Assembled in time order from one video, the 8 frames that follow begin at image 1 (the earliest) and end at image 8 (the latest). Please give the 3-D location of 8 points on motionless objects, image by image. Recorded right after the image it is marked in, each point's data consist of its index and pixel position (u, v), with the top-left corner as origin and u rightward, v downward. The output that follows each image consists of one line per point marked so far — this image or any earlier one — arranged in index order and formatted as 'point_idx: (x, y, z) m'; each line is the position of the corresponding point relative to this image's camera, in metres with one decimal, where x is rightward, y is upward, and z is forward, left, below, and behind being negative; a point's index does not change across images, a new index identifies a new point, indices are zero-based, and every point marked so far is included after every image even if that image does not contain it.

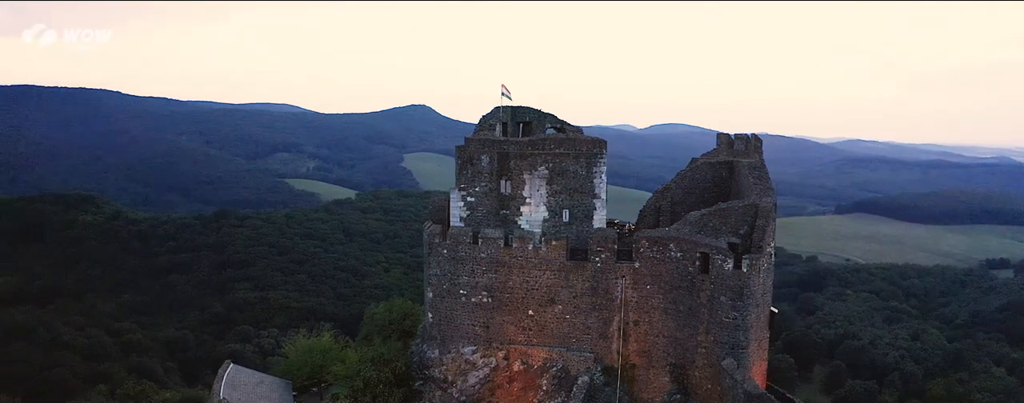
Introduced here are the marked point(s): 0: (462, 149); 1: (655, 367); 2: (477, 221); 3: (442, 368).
0: (-1.0, +1.1, +14.9) m
1: (+2.7, -3.1, +13.7) m
2: (-0.7, -0.4, +14.8) m
3: (-1.4, -3.4, +14.8) m
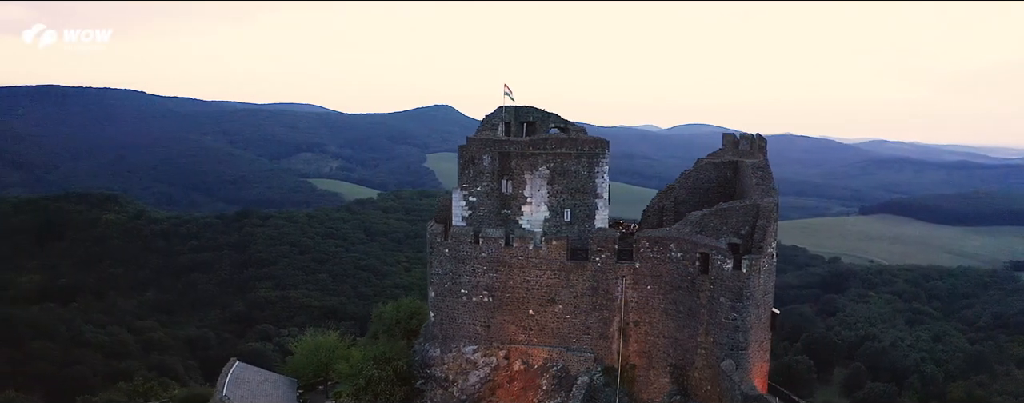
0: (-0.9, +1.1, +14.9) m
1: (+2.7, -3.1, +13.6) m
2: (-0.7, -0.4, +14.8) m
3: (-1.4, -3.4, +14.8) m
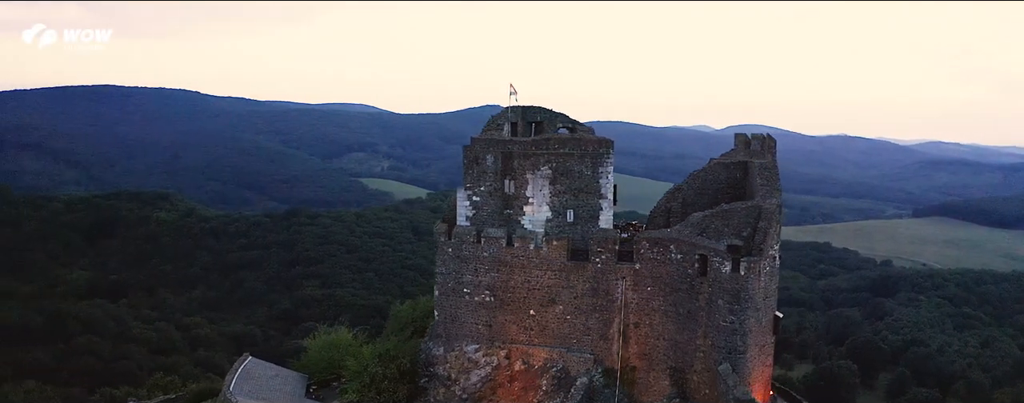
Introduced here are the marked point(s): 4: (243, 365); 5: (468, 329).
0: (-0.9, +1.1, +14.9) m
1: (+2.7, -3.1, +13.5) m
2: (-0.6, -0.4, +14.9) m
3: (-1.3, -3.4, +14.9) m
4: (-6.5, -4.0, +17.5) m
5: (-0.9, -2.6, +14.9) m
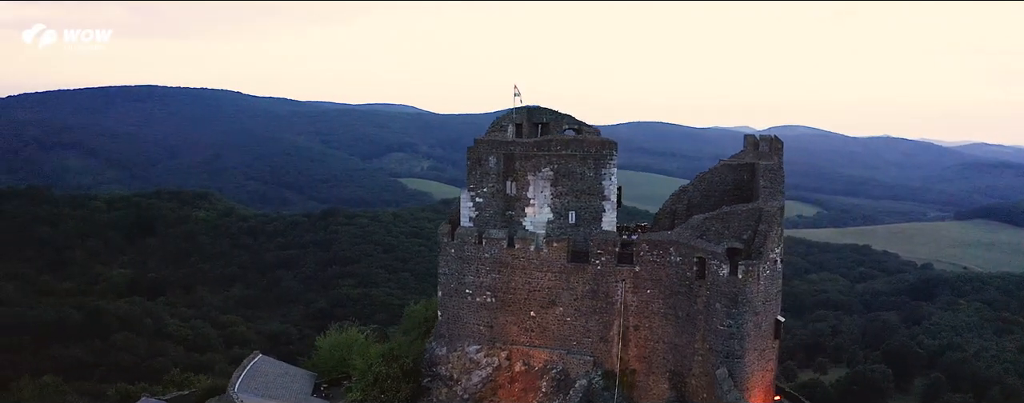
0: (-0.8, +1.1, +14.9) m
1: (+2.6, -3.2, +13.4) m
2: (-0.6, -0.4, +14.9) m
3: (-1.3, -3.4, +14.9) m
4: (-6.3, -4.0, +17.7) m
5: (-0.8, -2.6, +14.9) m
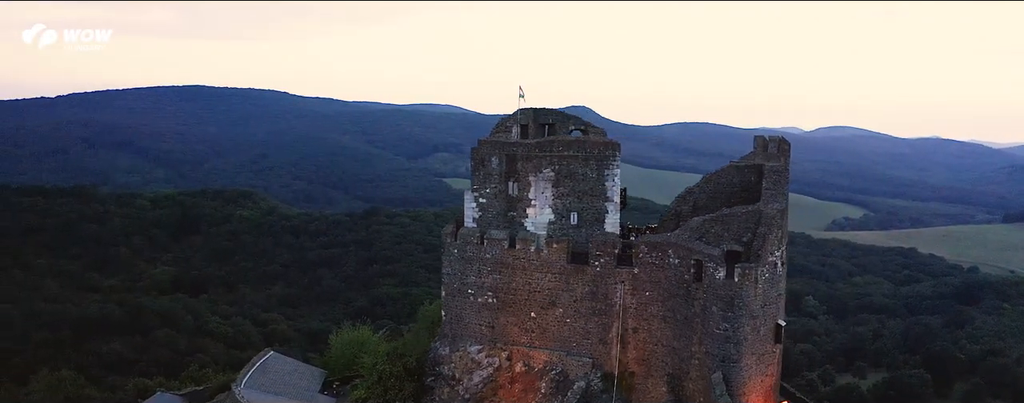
0: (-0.8, +1.1, +15.0) m
1: (+2.6, -3.2, +13.3) m
2: (-0.5, -0.4, +14.9) m
3: (-1.3, -3.4, +15.0) m
4: (-6.2, -3.9, +18.0) m
5: (-0.8, -2.6, +15.0) m
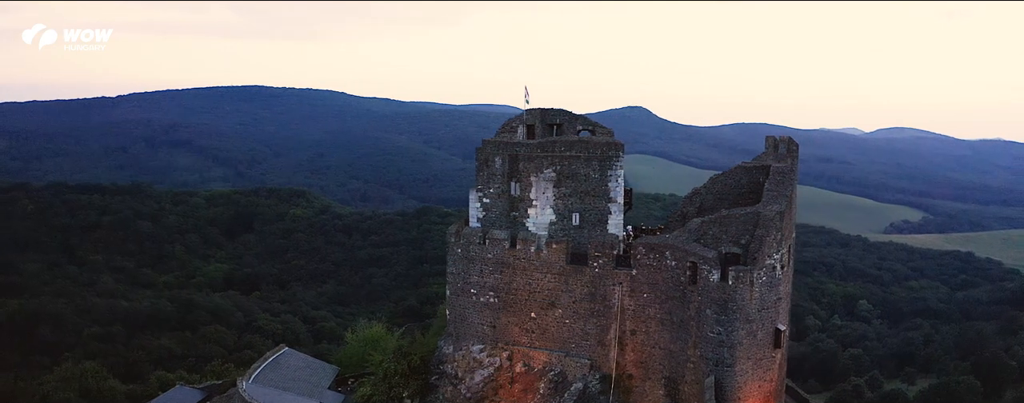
0: (-0.7, +1.1, +15.0) m
1: (+2.5, -3.2, +13.1) m
2: (-0.5, -0.4, +15.0) m
3: (-1.2, -3.4, +15.1) m
4: (-6.0, -3.9, +18.4) m
5: (-0.8, -2.6, +15.0) m
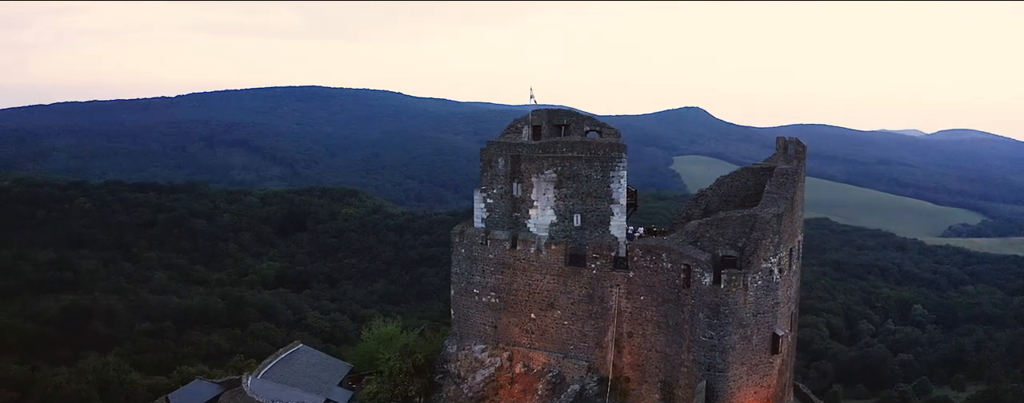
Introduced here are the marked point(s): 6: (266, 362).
0: (-0.6, +1.1, +15.1) m
1: (+2.5, -3.3, +13.0) m
2: (-0.4, -0.4, +15.0) m
3: (-1.2, -3.4, +15.2) m
4: (-5.7, -3.9, +18.8) m
5: (-0.7, -2.7, +15.1) m
6: (-5.8, -3.9, +17.5) m
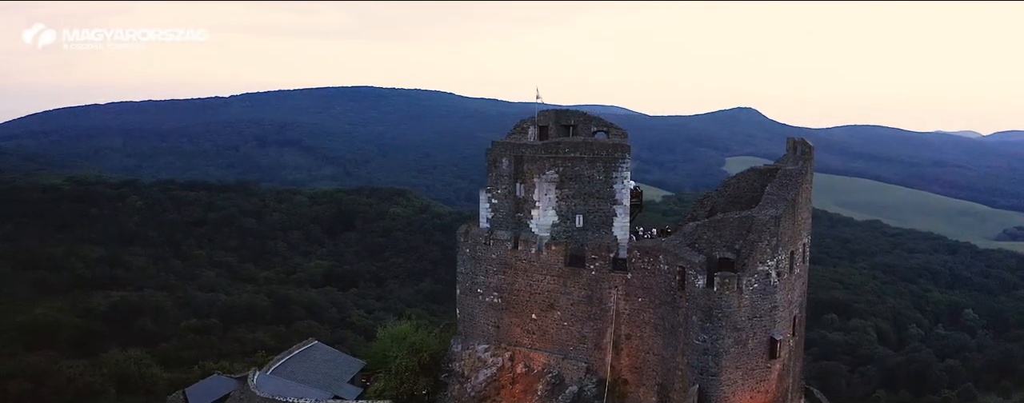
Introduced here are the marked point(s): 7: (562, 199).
0: (-0.5, +1.0, +15.2) m
1: (+2.4, -3.3, +12.9) m
2: (-0.3, -0.4, +15.1) m
3: (-1.1, -3.4, +15.3) m
4: (-5.5, -3.9, +19.1) m
5: (-0.7, -2.7, +15.2) m
6: (-5.6, -3.9, +17.8) m
7: (+1.0, 0.0, +14.3) m
